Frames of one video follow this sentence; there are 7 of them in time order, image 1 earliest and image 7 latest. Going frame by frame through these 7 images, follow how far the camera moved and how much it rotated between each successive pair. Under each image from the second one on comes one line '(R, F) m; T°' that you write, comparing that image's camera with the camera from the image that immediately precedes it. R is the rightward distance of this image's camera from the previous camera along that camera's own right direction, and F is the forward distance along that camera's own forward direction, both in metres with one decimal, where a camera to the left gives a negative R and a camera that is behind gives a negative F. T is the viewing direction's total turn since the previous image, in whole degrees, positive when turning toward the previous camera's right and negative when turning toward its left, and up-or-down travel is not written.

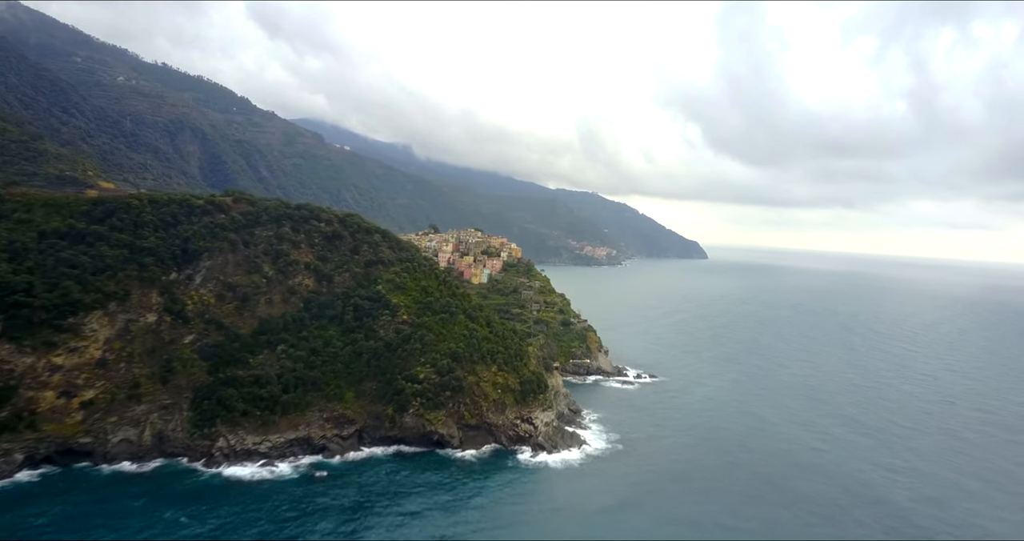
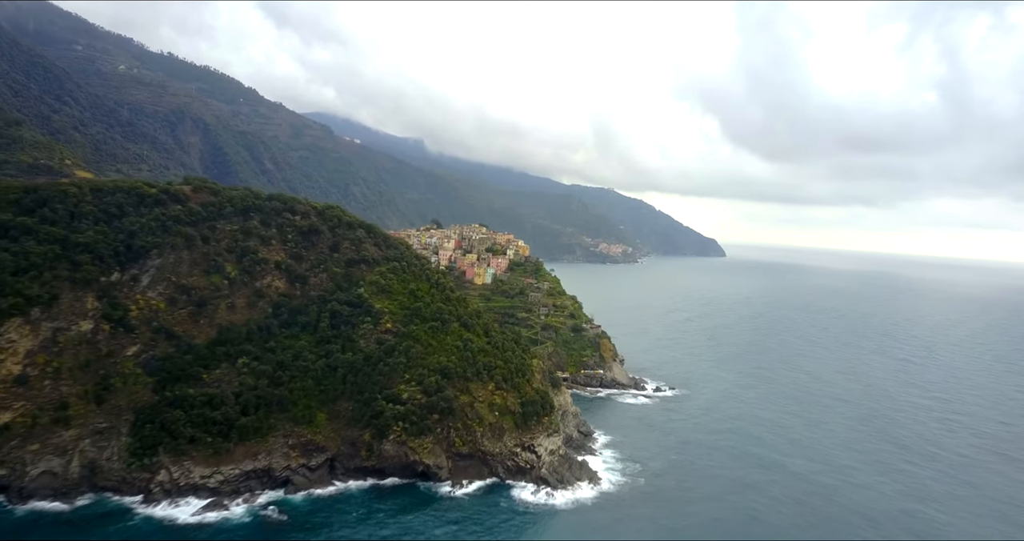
(+0.7, +6.9) m; -1°
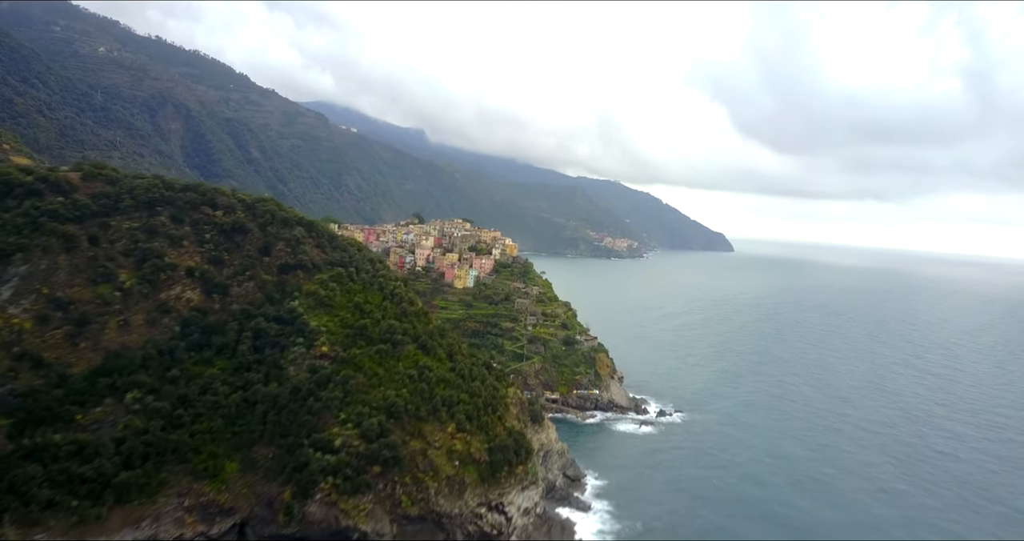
(+1.6, +8.7) m; 0°
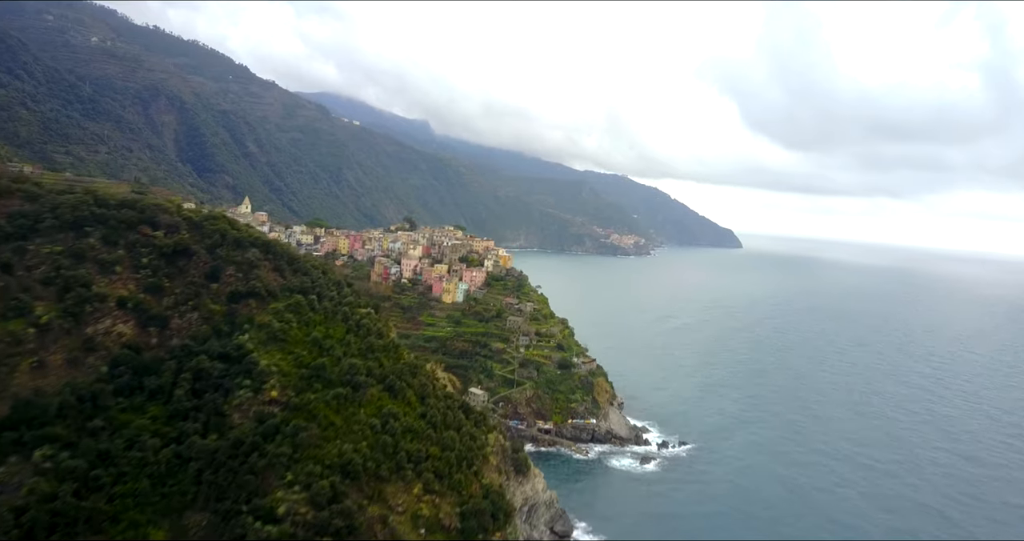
(+1.1, +4.7) m; -1°
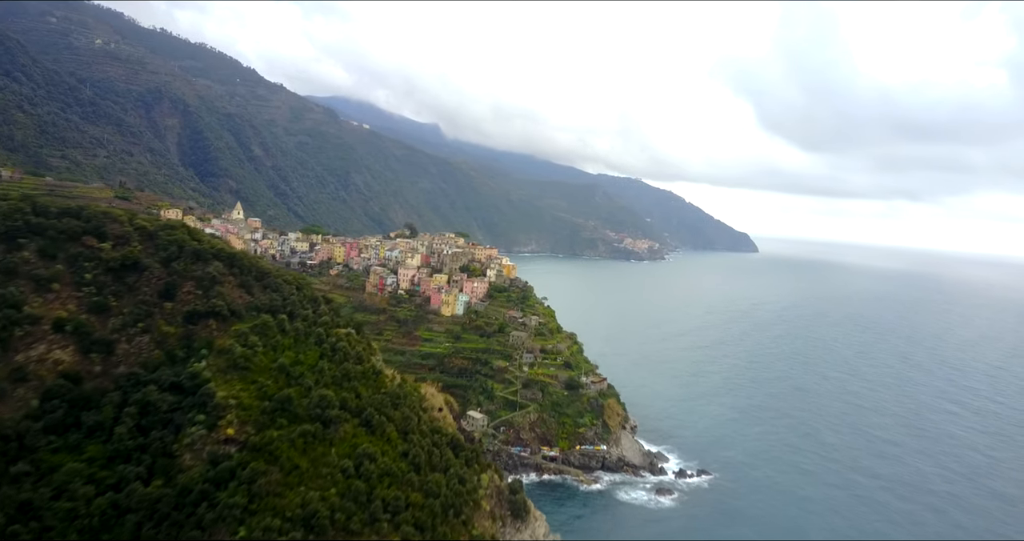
(+0.6, +4.2) m; -1°
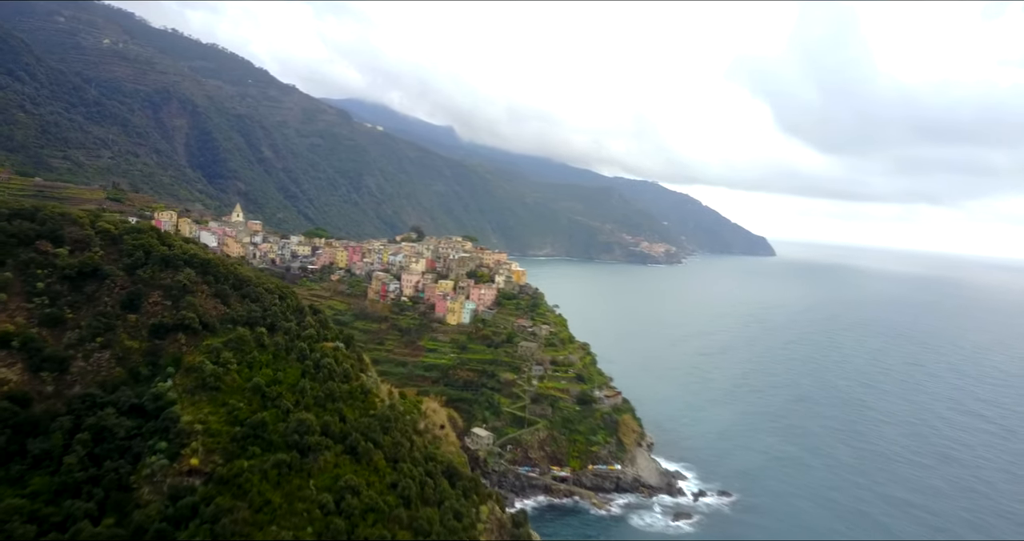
(+0.4, +3.2) m; -1°
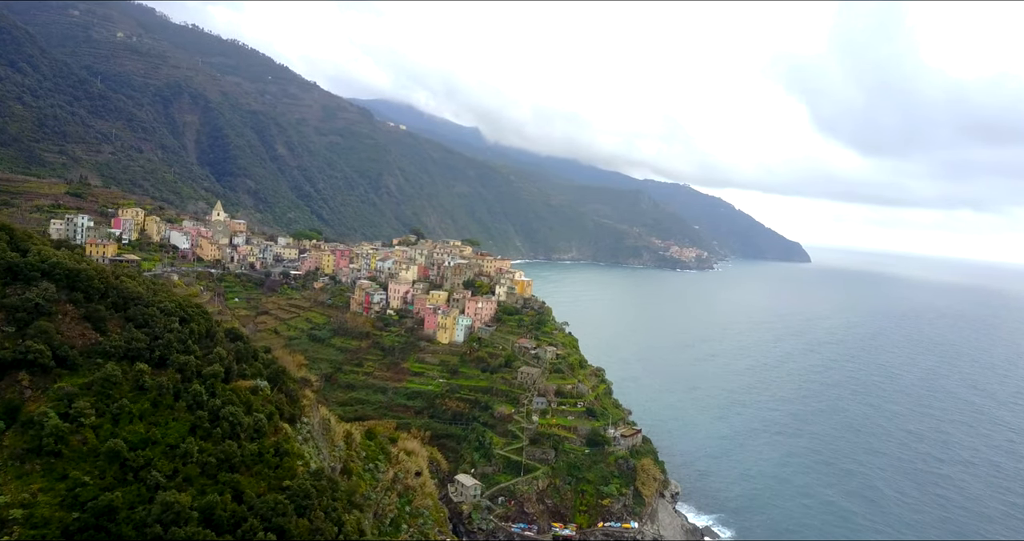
(+1.5, +7.6) m; -2°
